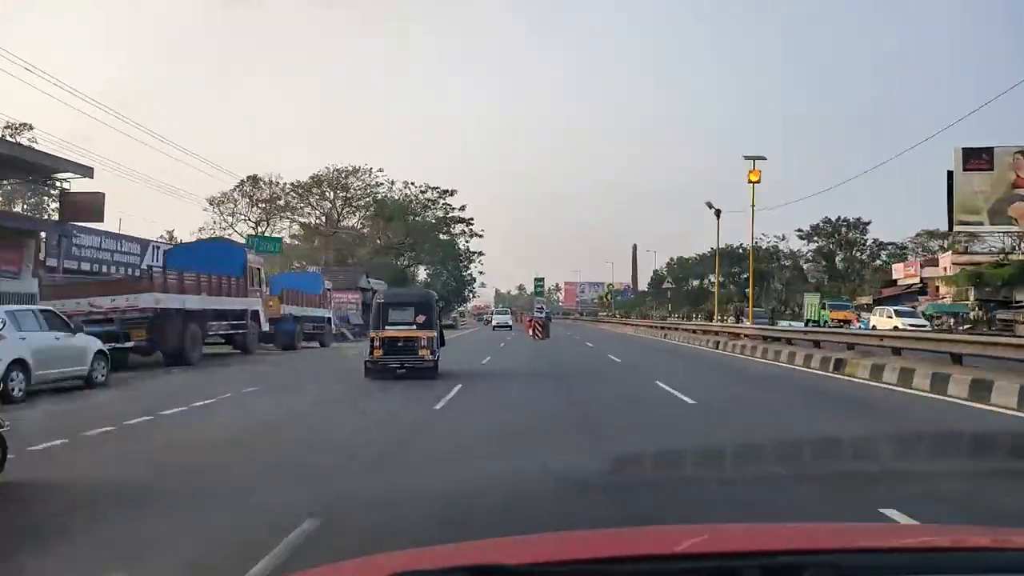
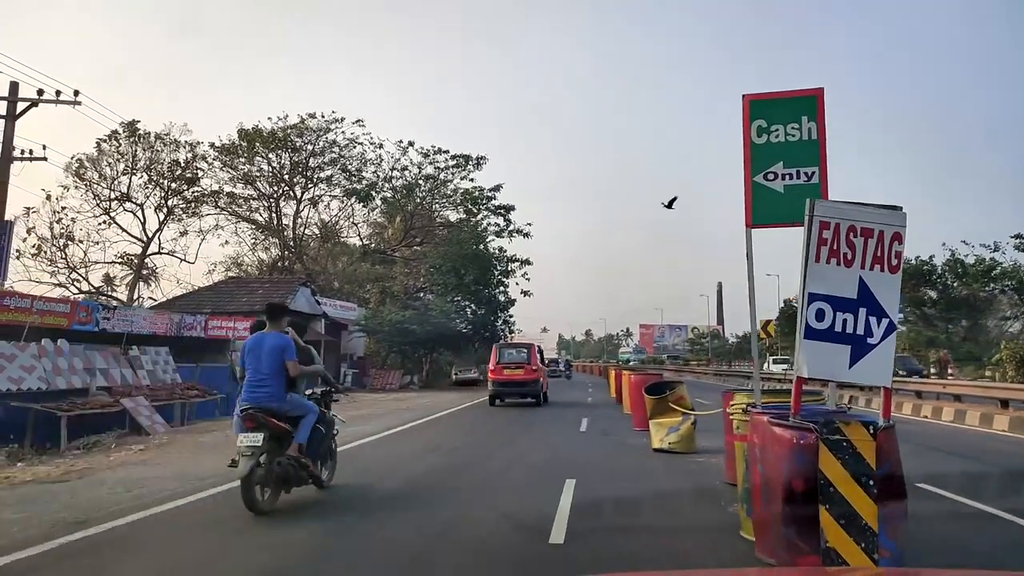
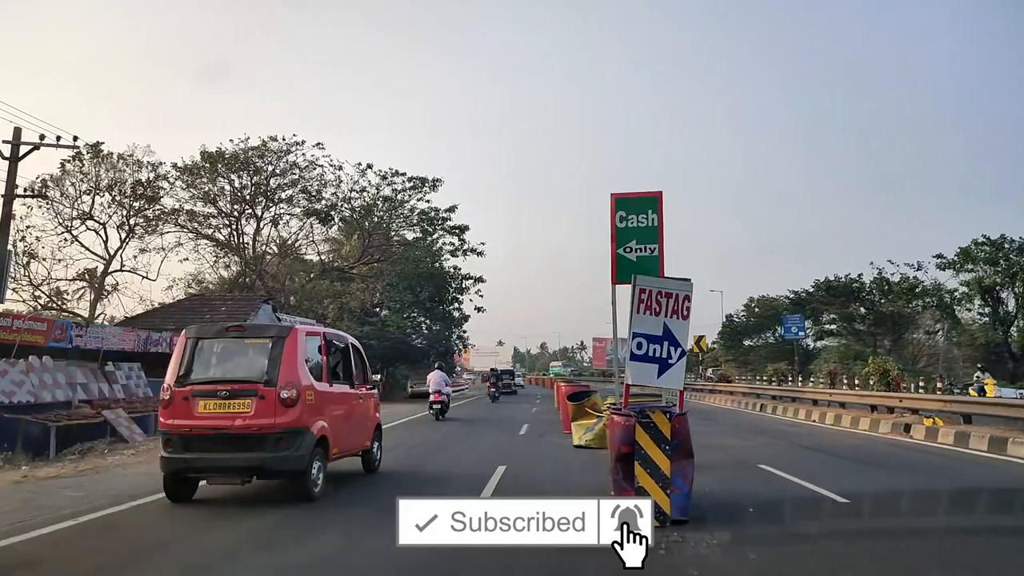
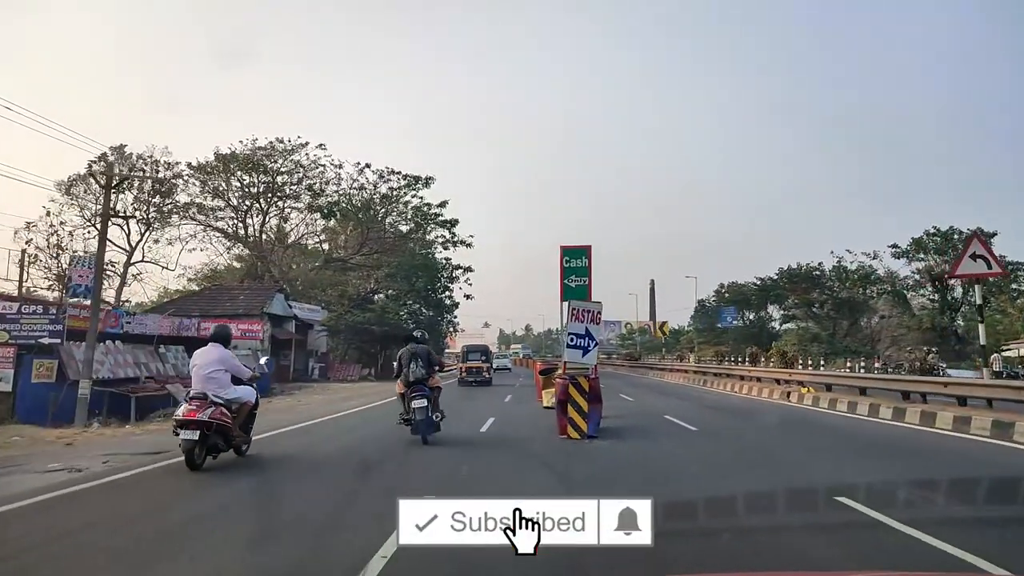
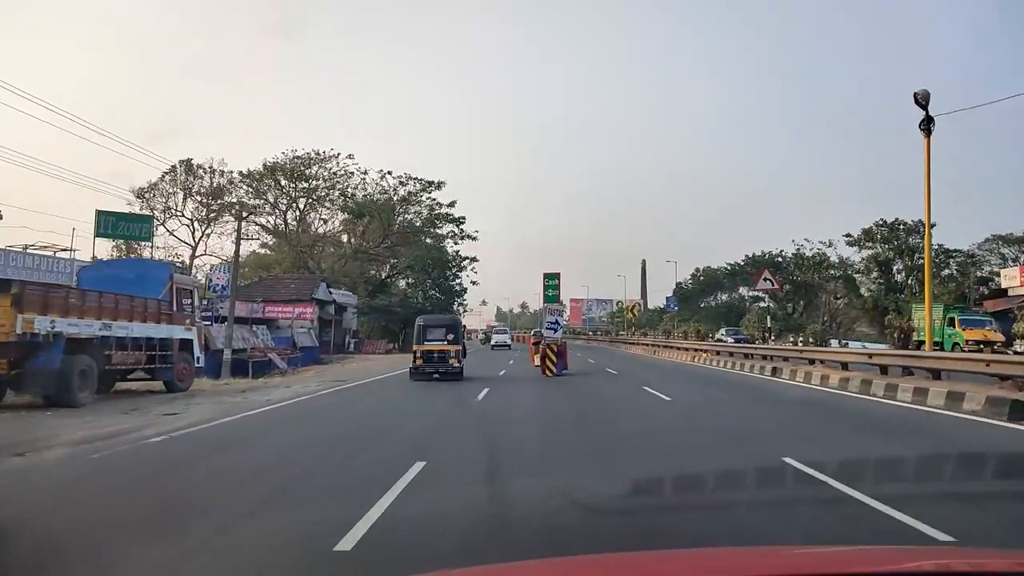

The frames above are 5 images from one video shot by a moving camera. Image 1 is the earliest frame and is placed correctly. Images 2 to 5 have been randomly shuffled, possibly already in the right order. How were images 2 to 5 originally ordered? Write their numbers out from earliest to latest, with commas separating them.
5, 4, 3, 2
